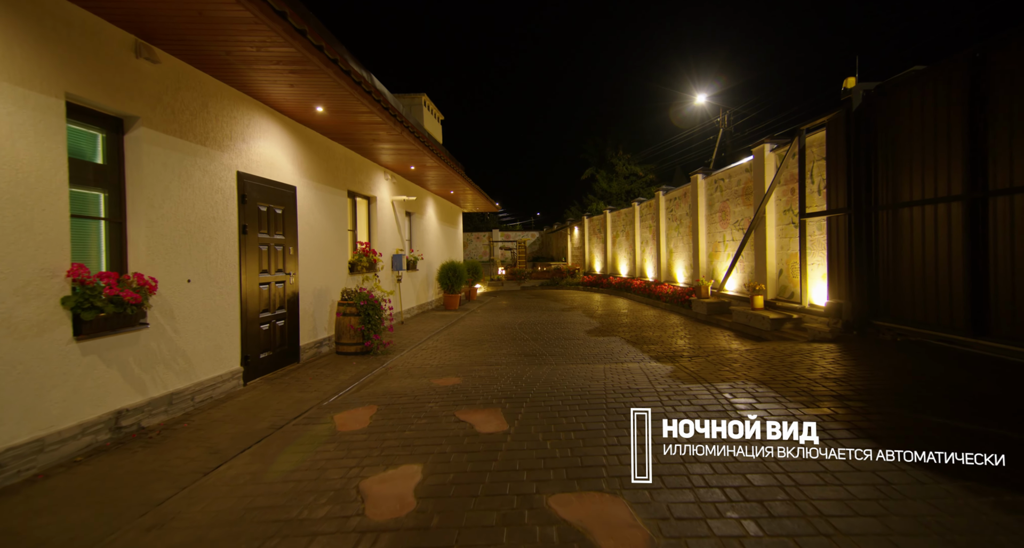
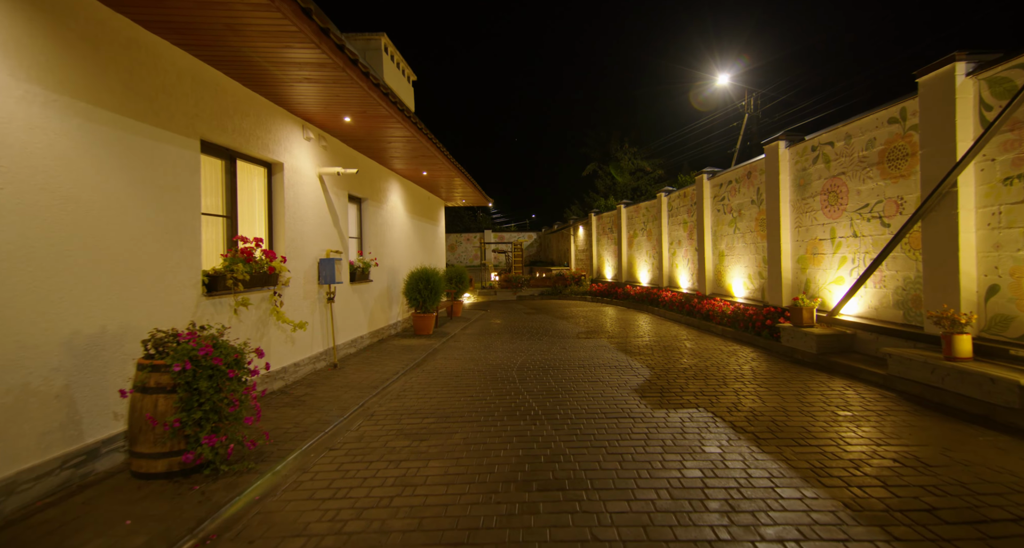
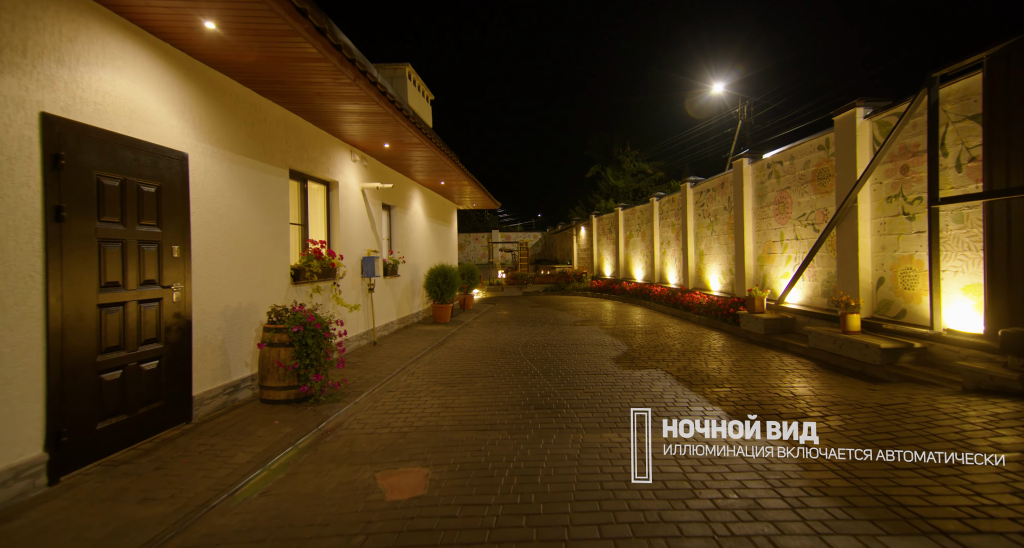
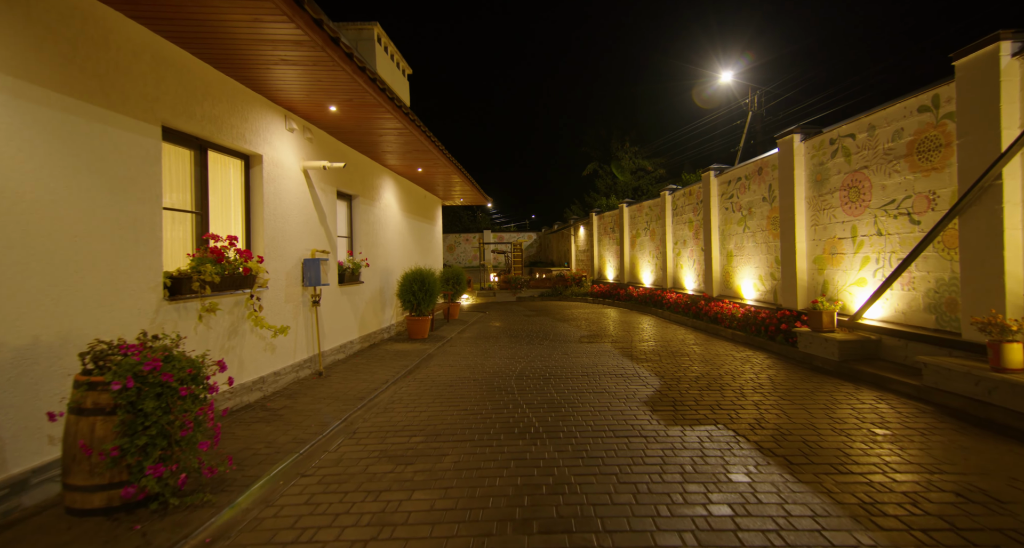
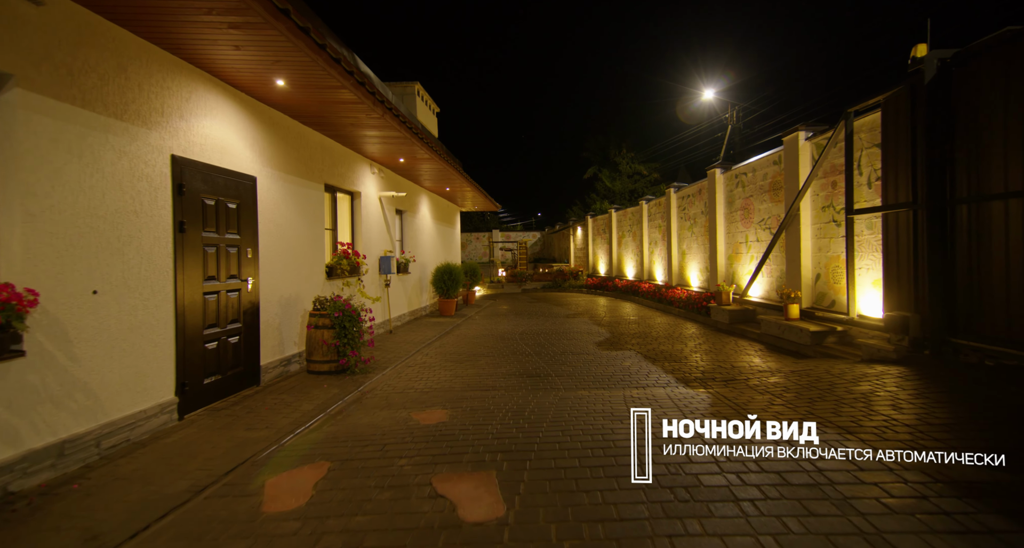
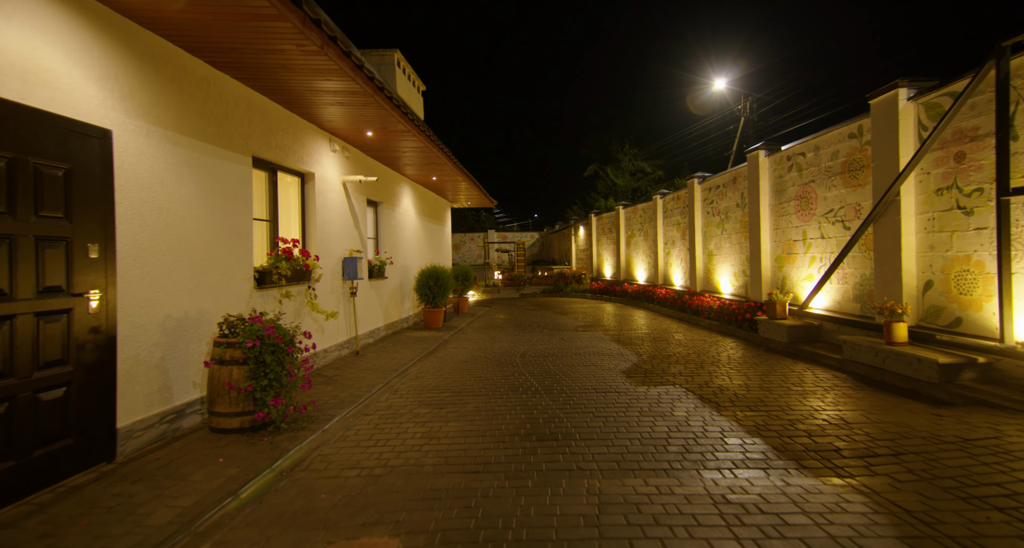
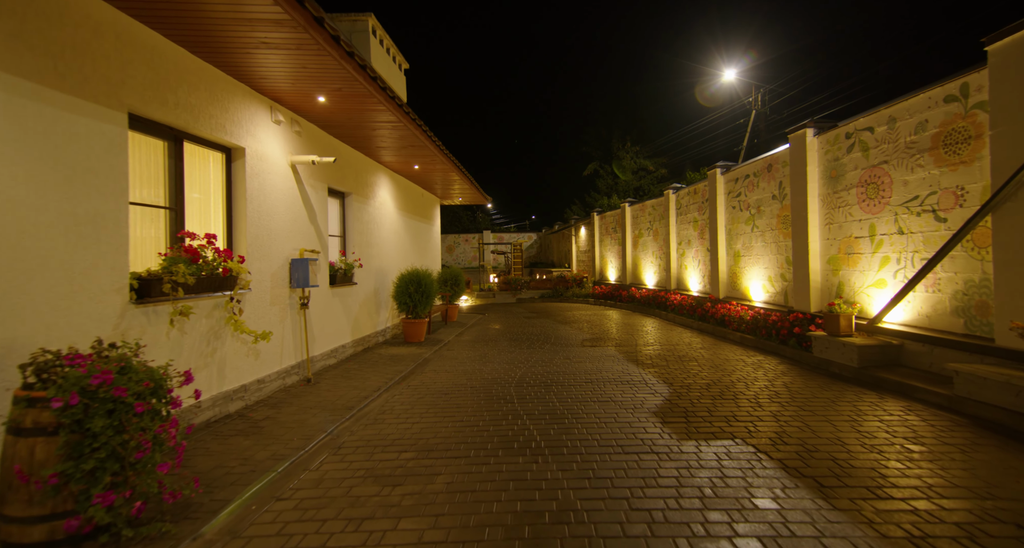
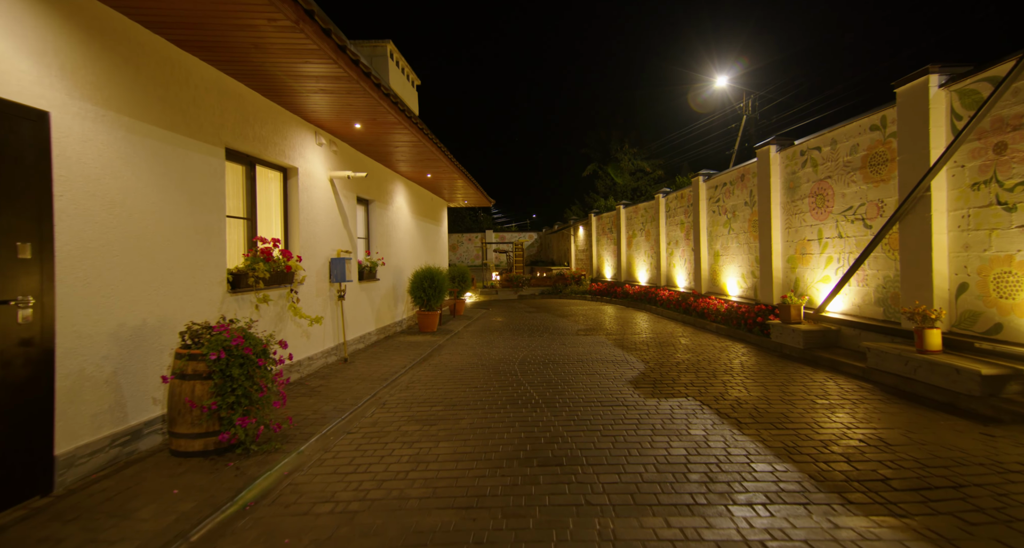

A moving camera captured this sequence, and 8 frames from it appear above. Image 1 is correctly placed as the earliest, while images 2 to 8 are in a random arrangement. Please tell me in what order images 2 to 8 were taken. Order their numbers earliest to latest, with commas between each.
5, 3, 6, 8, 2, 4, 7
